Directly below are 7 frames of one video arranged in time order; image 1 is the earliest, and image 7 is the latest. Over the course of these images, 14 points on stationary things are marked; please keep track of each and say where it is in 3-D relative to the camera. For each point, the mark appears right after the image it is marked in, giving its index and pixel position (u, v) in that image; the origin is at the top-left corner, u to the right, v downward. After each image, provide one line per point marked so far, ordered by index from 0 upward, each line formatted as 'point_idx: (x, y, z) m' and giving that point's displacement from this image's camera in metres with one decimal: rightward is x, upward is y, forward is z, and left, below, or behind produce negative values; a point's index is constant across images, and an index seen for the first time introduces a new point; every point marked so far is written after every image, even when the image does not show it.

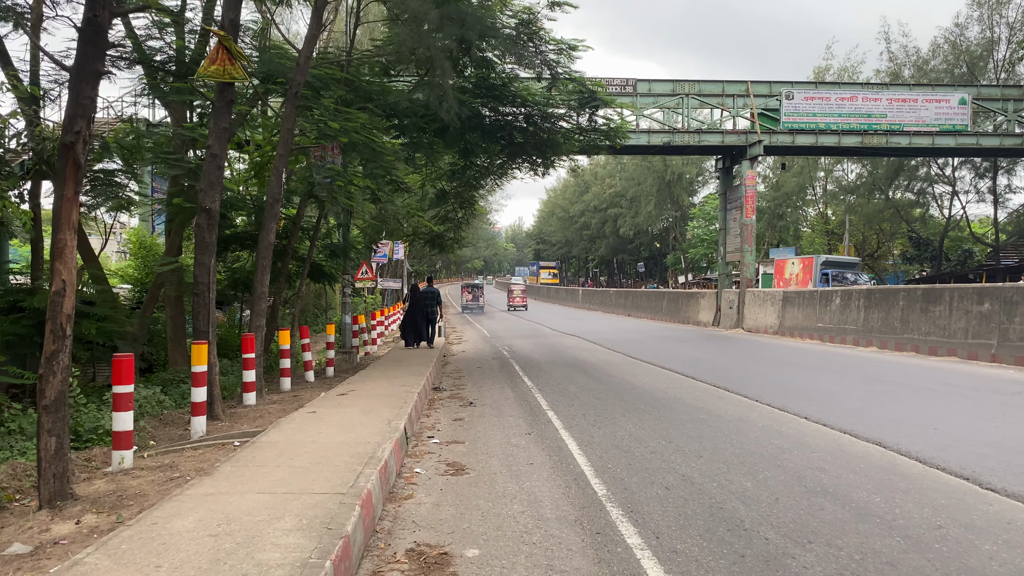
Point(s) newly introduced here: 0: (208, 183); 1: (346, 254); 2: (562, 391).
0: (-2.7, +0.9, +7.6) m
1: (-2.8, +0.6, +14.4) m
2: (+0.6, -1.2, +9.8) m
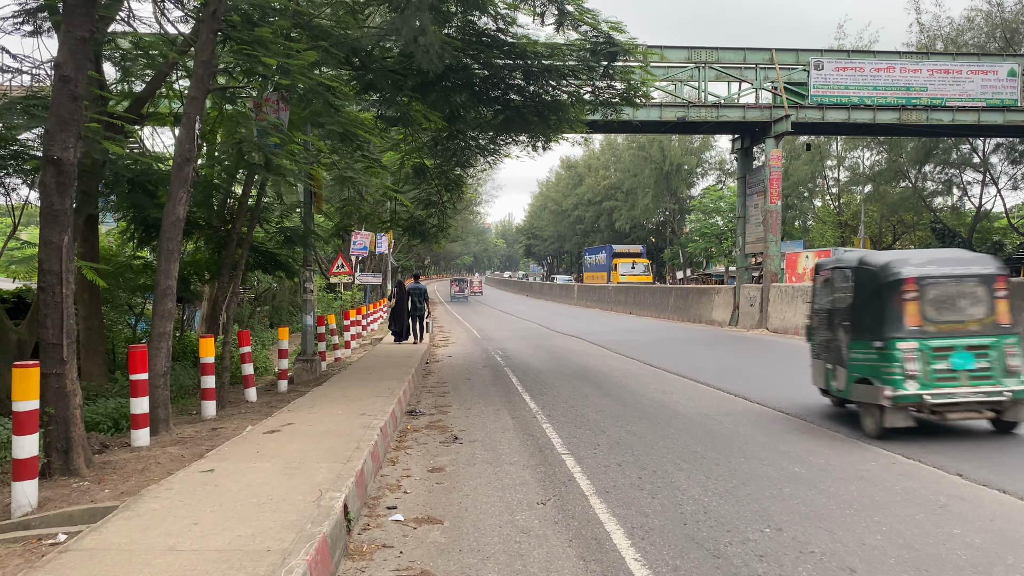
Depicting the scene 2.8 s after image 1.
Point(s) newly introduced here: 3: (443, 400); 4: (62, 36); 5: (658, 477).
0: (-2.7, +1.0, +5.1) m
1: (-2.9, +0.6, +11.9) m
2: (+0.6, -1.1, +7.3) m
3: (-0.8, -1.2, +9.4) m
4: (-2.7, +1.5, +5.1) m
5: (+0.9, -1.1, +5.1) m
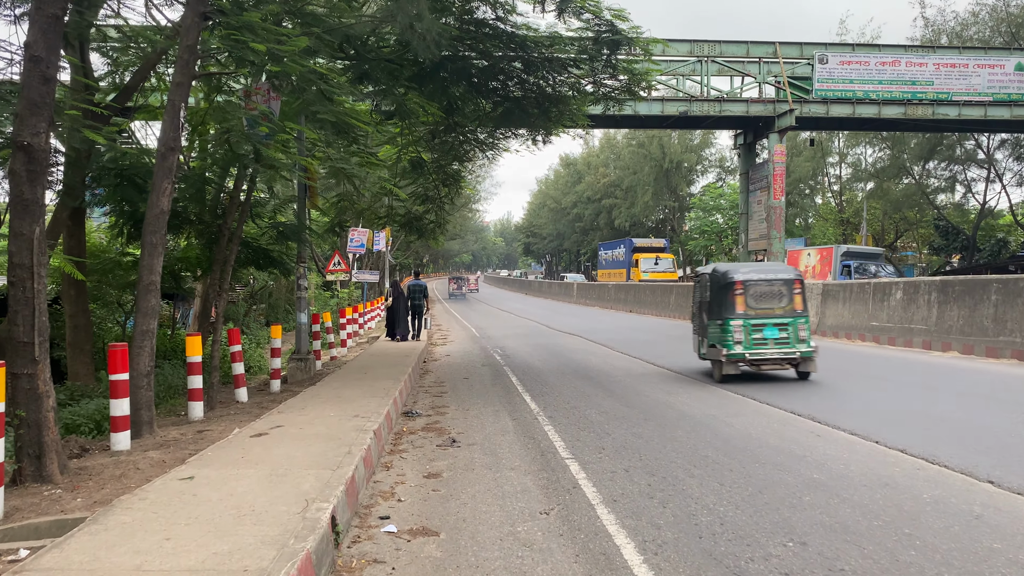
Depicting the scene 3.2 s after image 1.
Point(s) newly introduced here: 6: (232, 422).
0: (-2.7, +1.0, +4.8) m
1: (-2.9, +0.7, +11.6) m
2: (+0.6, -1.1, +7.0) m
3: (-0.8, -1.2, +9.1) m
4: (-2.7, +1.6, +4.8) m
5: (+0.9, -1.1, +4.8) m
6: (-2.3, -1.1, +7.0) m
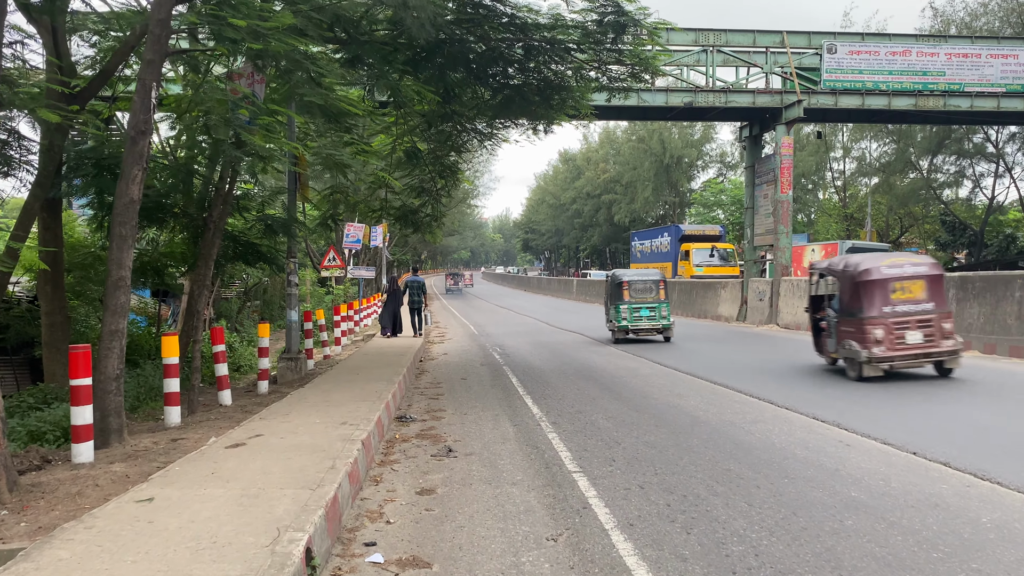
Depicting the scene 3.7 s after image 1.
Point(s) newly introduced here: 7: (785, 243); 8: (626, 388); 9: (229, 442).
0: (-2.7, +1.0, +4.2) m
1: (-2.9, +0.7, +11.0) m
2: (+0.6, -1.1, +6.5) m
3: (-0.8, -1.1, +8.6) m
4: (-2.7, +1.6, +4.3) m
5: (+0.9, -1.1, +4.2) m
6: (-2.3, -1.1, +6.5) m
7: (+5.7, +0.9, +17.8) m
8: (+1.2, -1.0, +8.8) m
9: (-1.8, -1.0, +5.4) m
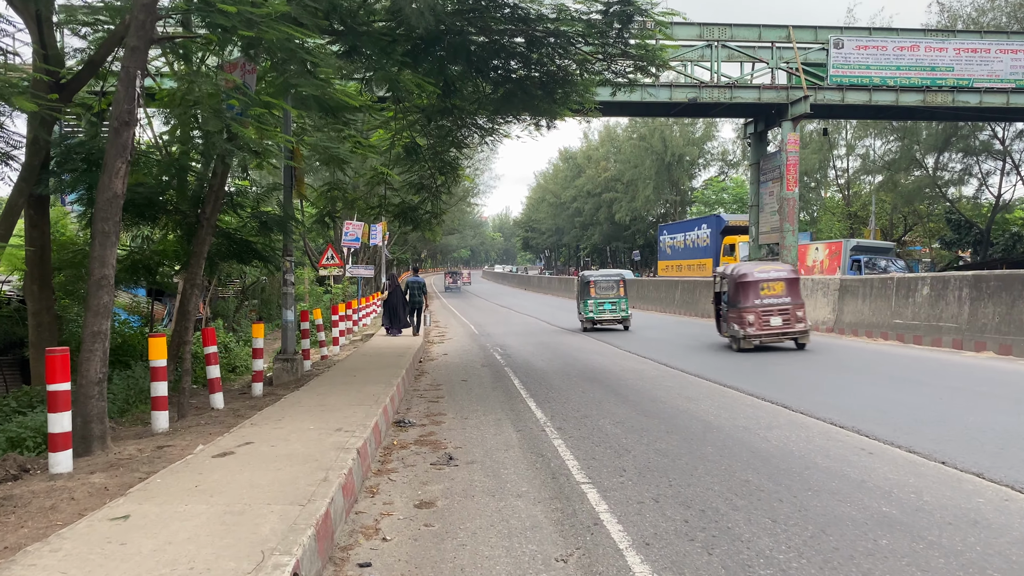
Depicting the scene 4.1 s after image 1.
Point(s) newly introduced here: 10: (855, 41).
0: (-2.7, +1.0, +3.9) m
1: (-2.9, +0.7, +10.7) m
2: (+0.6, -1.1, +6.2) m
3: (-0.7, -1.1, +8.3) m
4: (-2.7, +1.6, +4.0) m
5: (+0.9, -1.1, +3.9) m
6: (-2.3, -1.1, +6.2) m
7: (+5.7, +1.0, +17.5) m
8: (+1.2, -1.0, +8.5) m
9: (-1.8, -1.0, +5.1) m
10: (+7.1, +5.2, +17.7) m
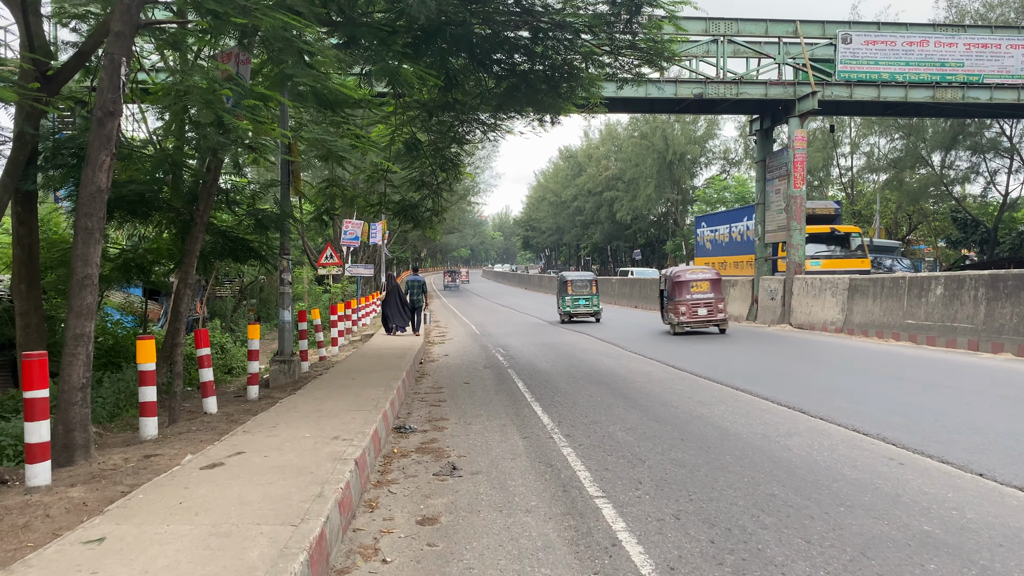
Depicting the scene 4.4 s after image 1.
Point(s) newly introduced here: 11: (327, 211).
0: (-2.6, +1.0, +3.6) m
1: (-2.8, +0.7, +10.4) m
2: (+0.7, -1.1, +5.9) m
3: (-0.7, -1.1, +8.0) m
4: (-2.6, +1.6, +3.7) m
5: (+1.0, -1.1, +3.6) m
6: (-2.2, -1.1, +5.8) m
7: (+5.8, +1.0, +17.2) m
8: (+1.2, -1.0, +8.2) m
9: (-1.7, -1.0, +4.8) m
10: (+7.2, +5.2, +17.4) m
11: (-2.9, +1.2, +13.3) m
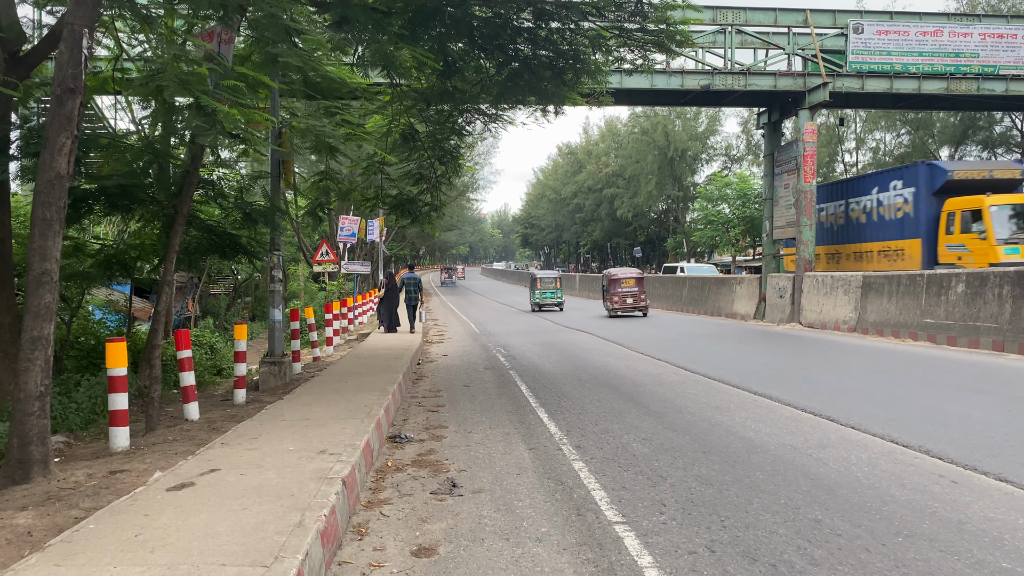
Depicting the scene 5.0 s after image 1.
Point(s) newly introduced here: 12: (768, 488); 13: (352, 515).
0: (-2.6, +1.1, +3.1) m
1: (-2.8, +0.8, +9.9) m
2: (+0.7, -1.1, +5.3) m
3: (-0.7, -1.1, +7.4) m
4: (-2.6, +1.6, +3.1) m
5: (+1.0, -1.1, +3.1) m
6: (-2.2, -1.1, +5.3) m
7: (+5.8, +1.0, +16.7) m
8: (+1.3, -1.0, +7.7) m
9: (-1.7, -1.0, +4.3) m
10: (+7.2, +5.2, +16.9) m
11: (-2.9, +1.2, +12.8) m
12: (+1.4, -1.0, +4.5) m
13: (-0.8, -1.1, +4.3) m
